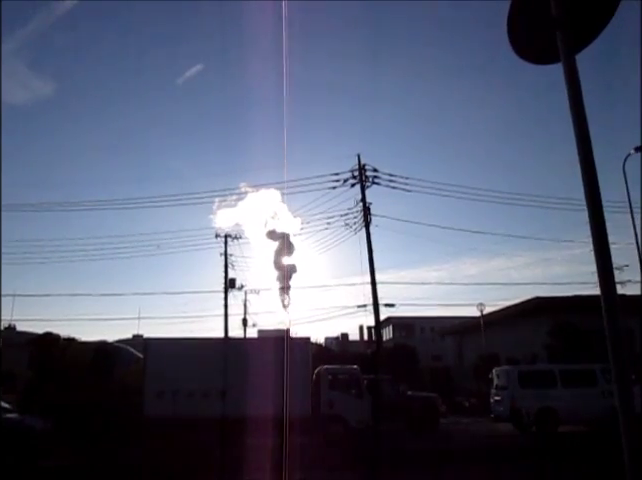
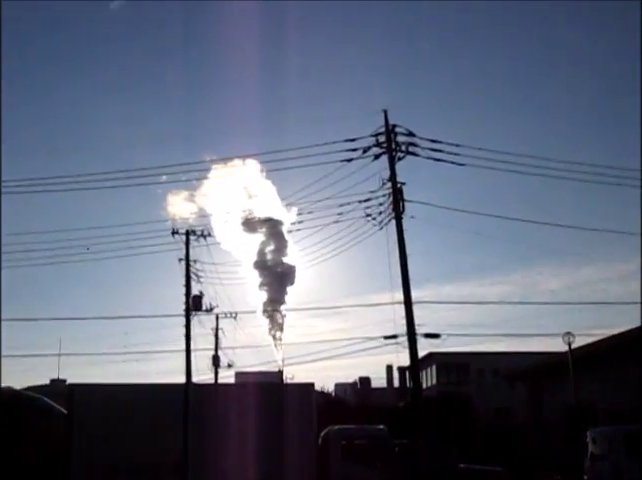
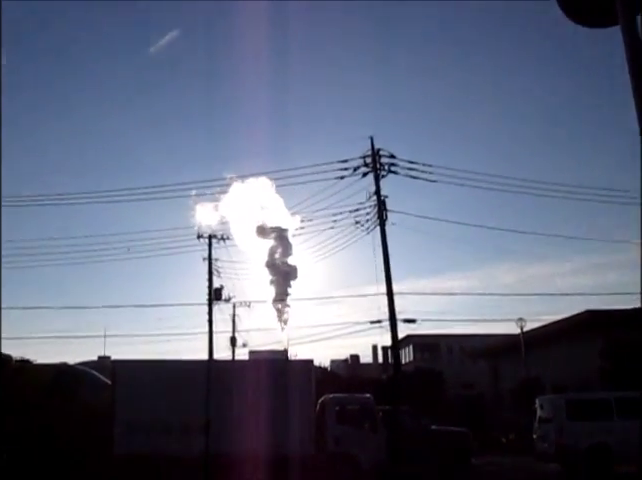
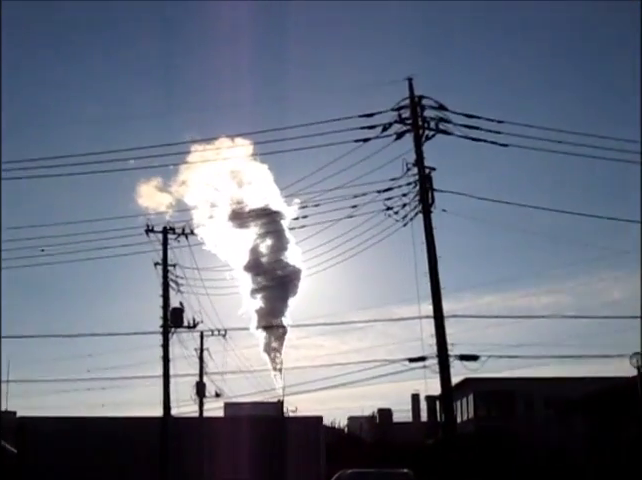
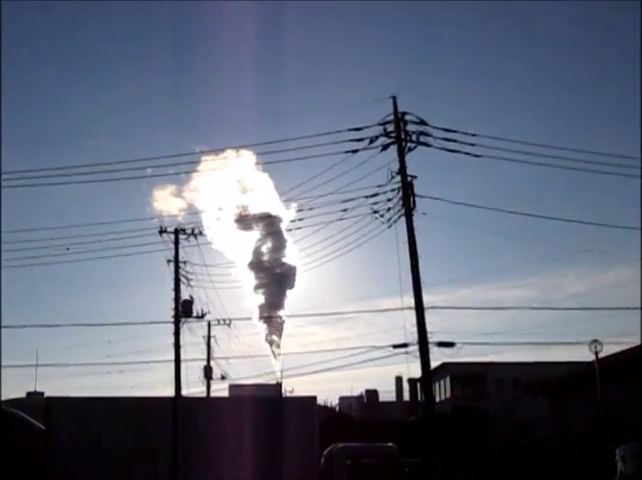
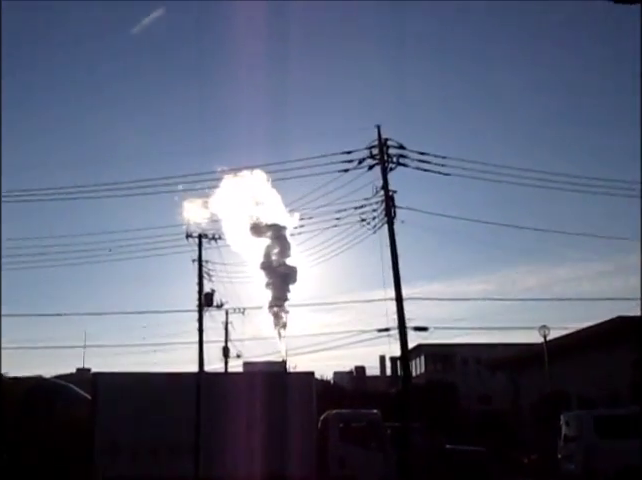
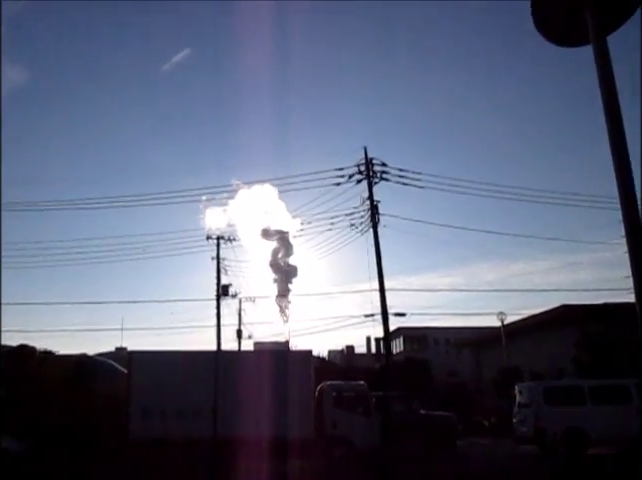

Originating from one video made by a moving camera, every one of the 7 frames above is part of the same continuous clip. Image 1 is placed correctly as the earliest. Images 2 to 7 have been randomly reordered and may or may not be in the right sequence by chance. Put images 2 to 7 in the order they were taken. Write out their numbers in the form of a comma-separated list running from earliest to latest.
7, 3, 6, 2, 5, 4
